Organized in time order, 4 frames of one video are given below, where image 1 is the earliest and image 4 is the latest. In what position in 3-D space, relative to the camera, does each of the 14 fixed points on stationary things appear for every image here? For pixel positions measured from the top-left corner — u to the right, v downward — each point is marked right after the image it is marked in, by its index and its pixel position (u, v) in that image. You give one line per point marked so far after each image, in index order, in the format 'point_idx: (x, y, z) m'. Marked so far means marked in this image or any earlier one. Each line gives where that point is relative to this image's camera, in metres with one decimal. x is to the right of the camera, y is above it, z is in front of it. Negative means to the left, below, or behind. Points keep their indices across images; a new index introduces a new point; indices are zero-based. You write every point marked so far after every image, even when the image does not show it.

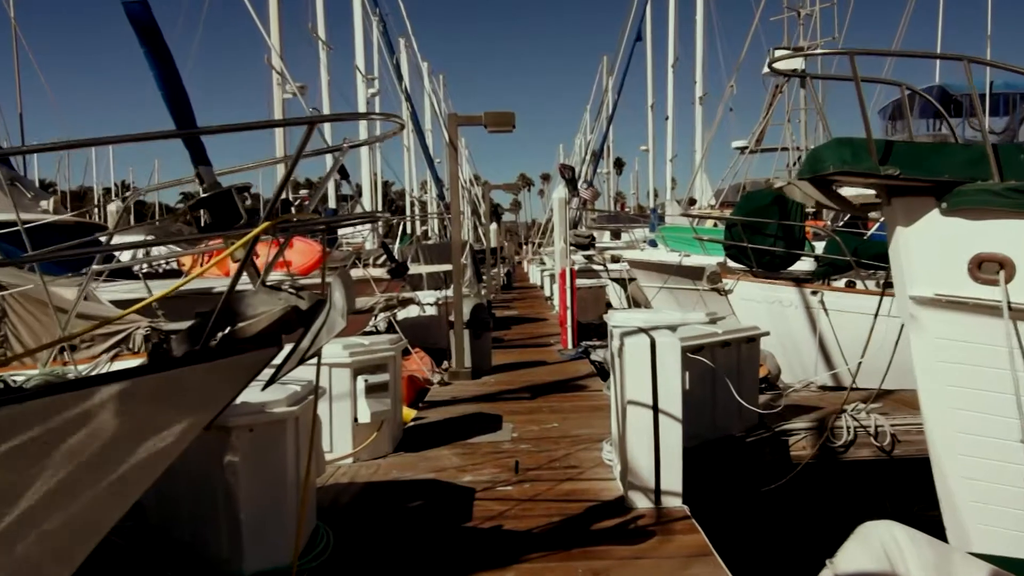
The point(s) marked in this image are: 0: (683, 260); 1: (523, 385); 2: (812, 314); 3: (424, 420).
0: (+1.9, +0.3, +12.6) m
1: (+0.1, -0.8, +8.5) m
2: (+2.4, -0.2, +8.9) m
3: (-0.6, -0.8, +6.9) m
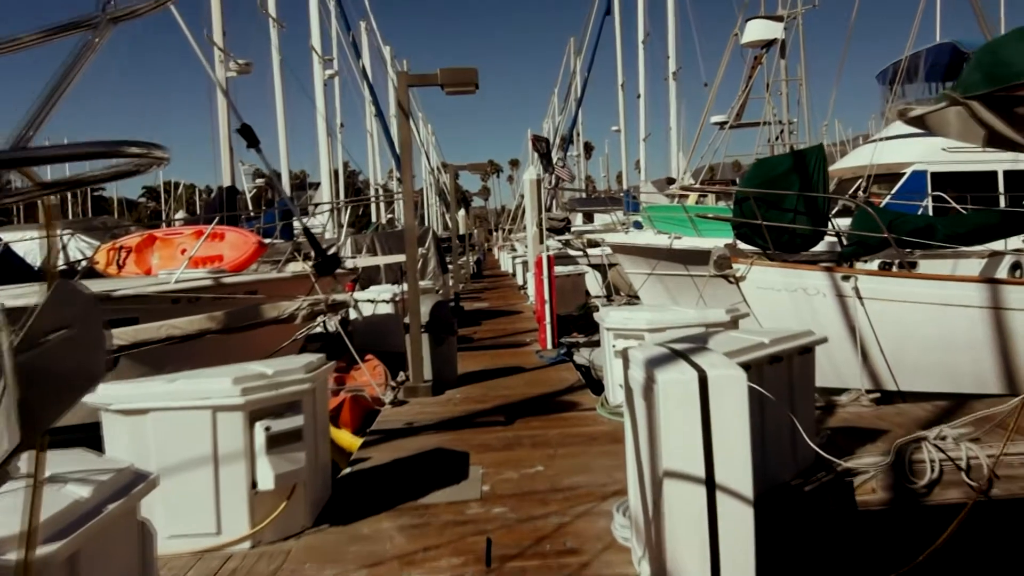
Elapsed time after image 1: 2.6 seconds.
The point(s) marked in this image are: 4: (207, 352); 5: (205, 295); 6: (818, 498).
0: (+1.6, +0.4, +11.0) m
1: (-0.1, -0.7, +6.9) m
2: (+2.2, -0.1, +7.3) m
3: (-0.7, -0.9, +5.3) m
4: (-2.2, -0.5, +8.0) m
5: (-2.4, 0.0, +8.5) m
6: (+1.2, -0.8, +4.2) m
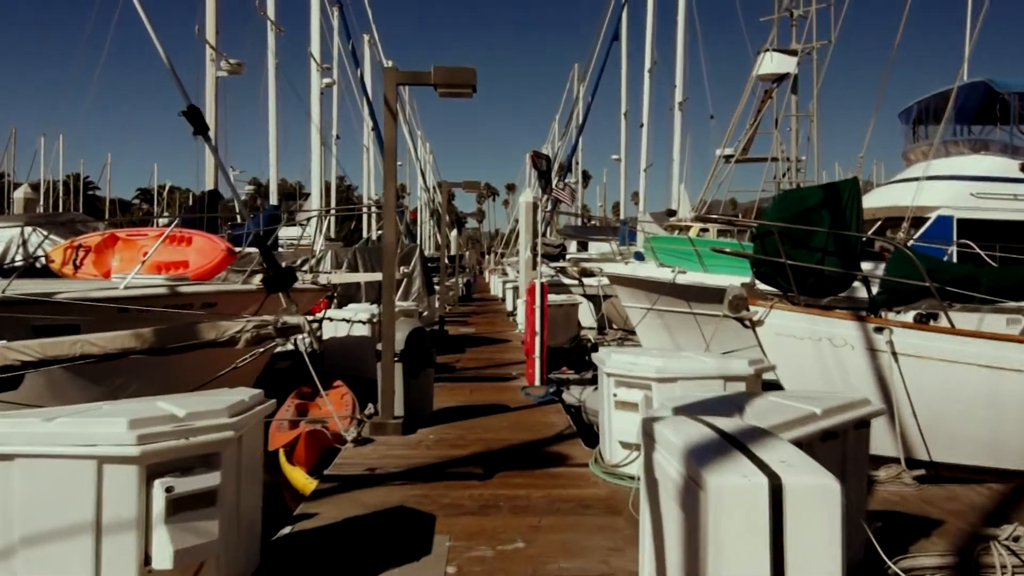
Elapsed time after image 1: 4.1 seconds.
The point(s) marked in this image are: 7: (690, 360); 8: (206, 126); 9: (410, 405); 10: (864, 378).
0: (+1.5, +0.1, +10.1) m
1: (-0.2, -0.9, +6.0) m
2: (+2.1, -0.4, +6.5) m
3: (-0.8, -0.9, +4.4) m
4: (-2.3, -0.5, +7.1) m
5: (-2.4, -0.1, +7.6) m
6: (+1.1, -1.0, +3.3) m
7: (+0.8, -0.3, +5.0) m
8: (-1.2, +0.6, +4.3) m
9: (-0.6, -0.7, +6.9) m
10: (+2.1, -0.5, +6.6) m
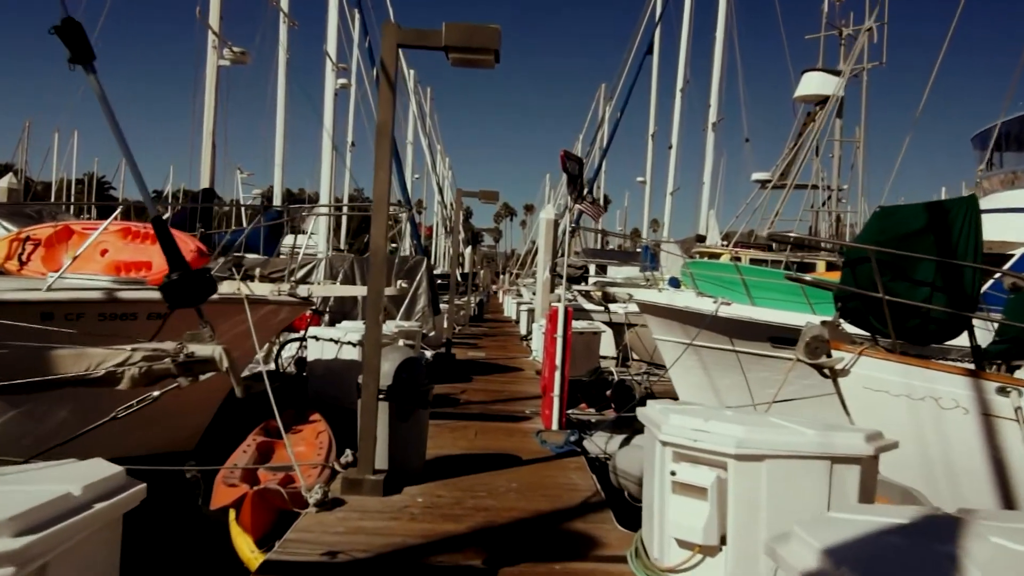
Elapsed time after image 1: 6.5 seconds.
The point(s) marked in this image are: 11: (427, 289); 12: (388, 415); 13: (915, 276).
0: (+1.7, -0.2, +8.6) m
1: (-0.2, -1.0, +4.5) m
2: (+2.2, -0.6, +5.0) m
3: (-0.8, -1.0, +2.9) m
4: (-2.2, -0.6, +5.6) m
5: (-2.3, -0.1, +6.1) m
6: (+1.1, -1.1, +1.8) m
7: (+0.9, -0.5, +3.6) m
8: (-1.1, +0.6, +2.9) m
9: (-0.6, -0.8, +5.5) m
10: (+2.2, -0.8, +5.1) m
11: (-0.9, 0.0, +11.7) m
12: (-0.6, -0.6, +5.3) m
13: (+2.0, +0.1, +5.4) m
